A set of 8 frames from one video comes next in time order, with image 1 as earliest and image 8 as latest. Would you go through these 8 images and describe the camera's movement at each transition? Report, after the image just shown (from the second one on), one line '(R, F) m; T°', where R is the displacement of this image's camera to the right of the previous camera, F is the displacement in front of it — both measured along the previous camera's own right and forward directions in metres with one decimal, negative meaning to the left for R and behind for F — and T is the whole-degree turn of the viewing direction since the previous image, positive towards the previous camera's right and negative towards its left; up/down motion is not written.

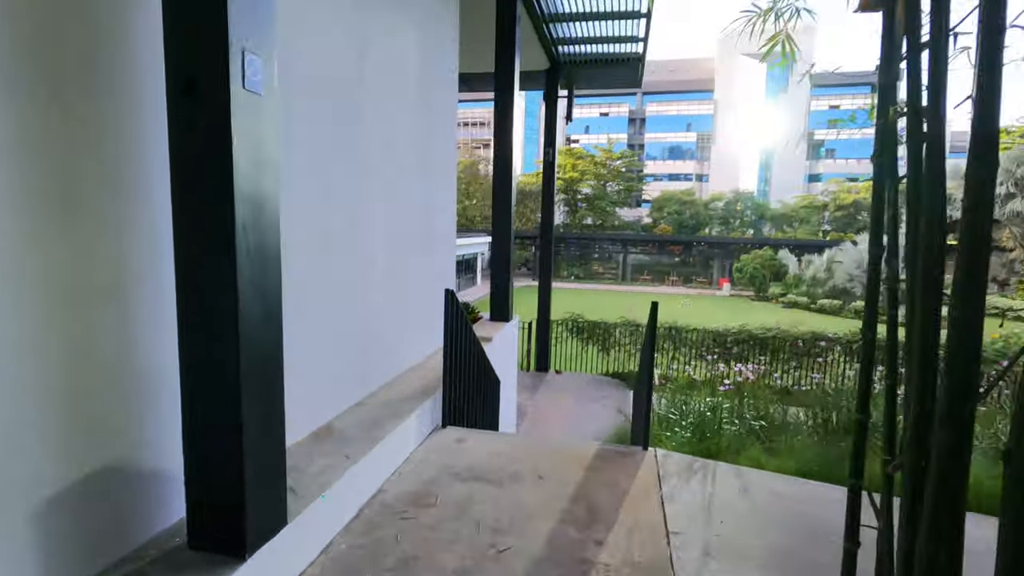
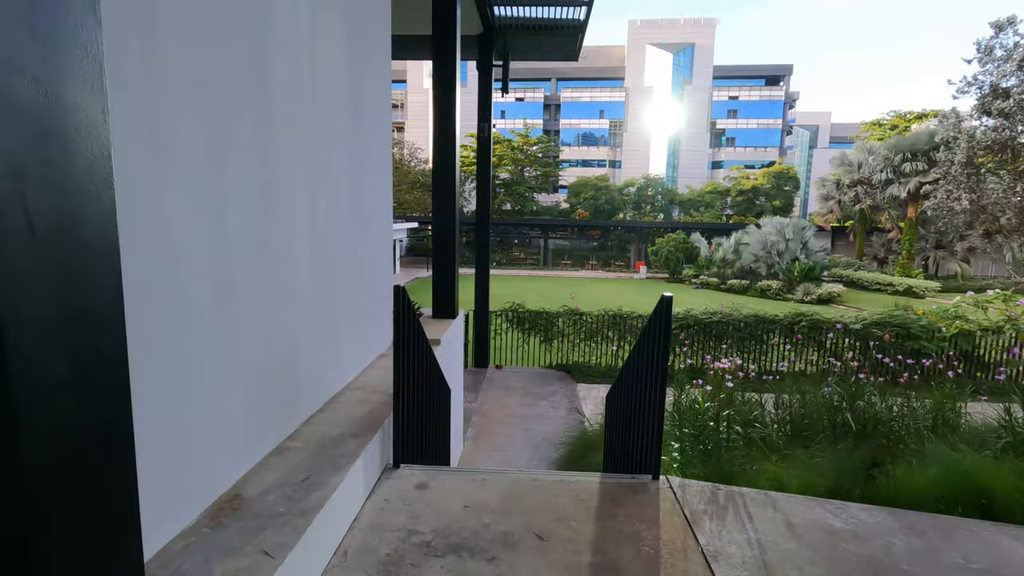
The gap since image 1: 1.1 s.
(-0.2, +0.8) m; +9°
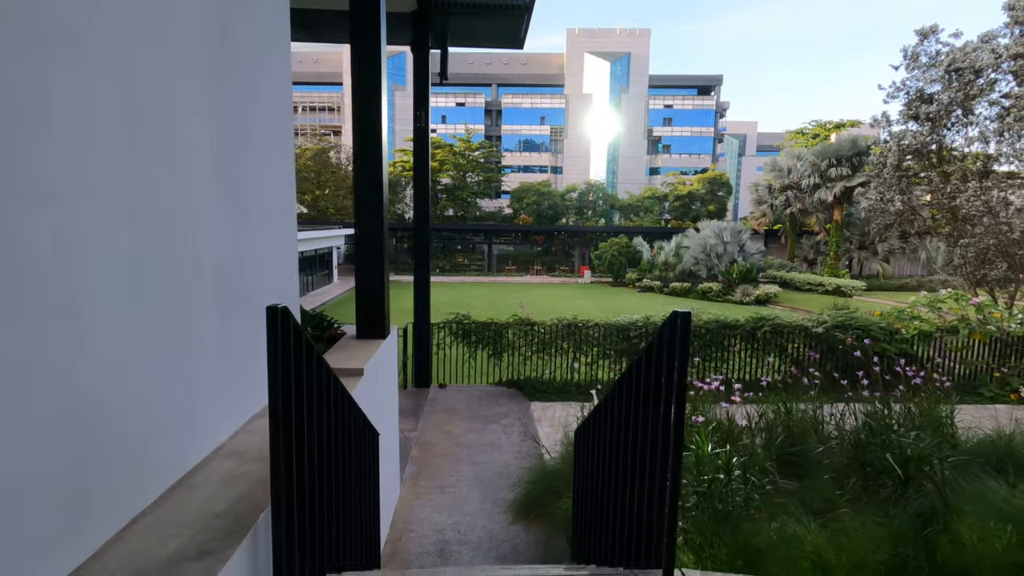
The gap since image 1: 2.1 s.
(0.0, +0.8) m; +6°
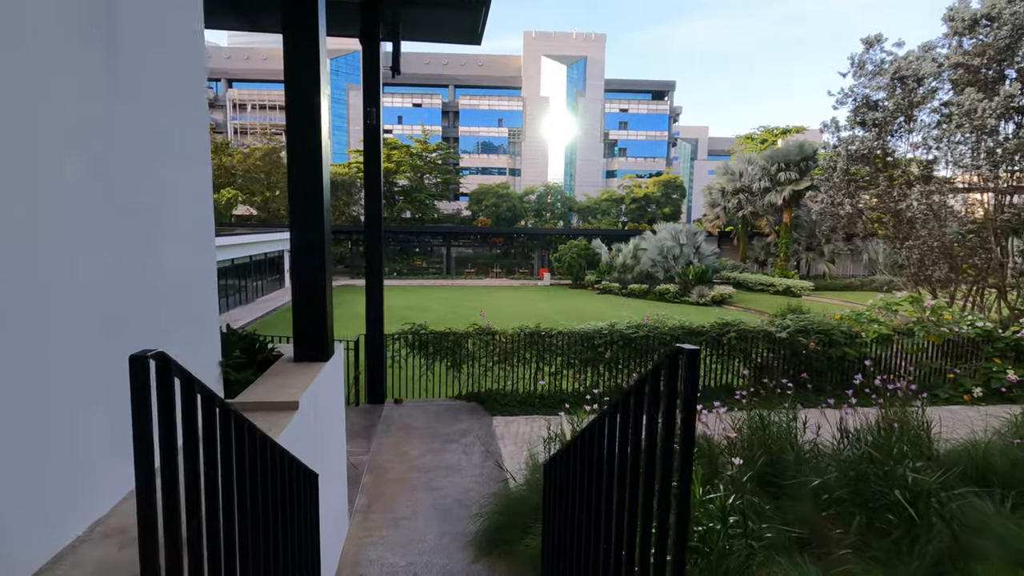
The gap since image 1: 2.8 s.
(0.0, +0.4) m; +4°
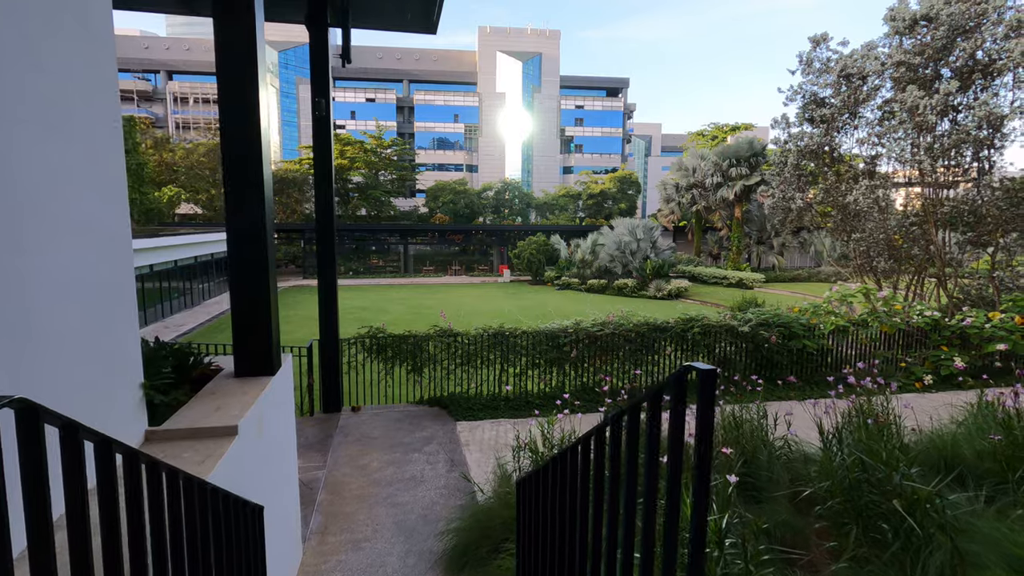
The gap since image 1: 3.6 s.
(0.0, +0.2) m; +4°
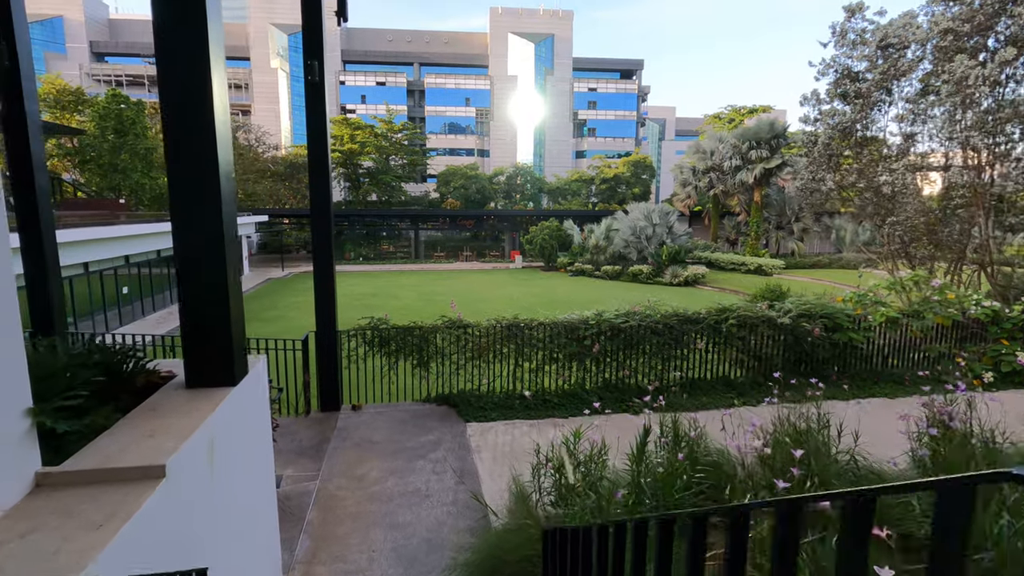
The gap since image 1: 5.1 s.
(-0.1, +0.7) m; -1°
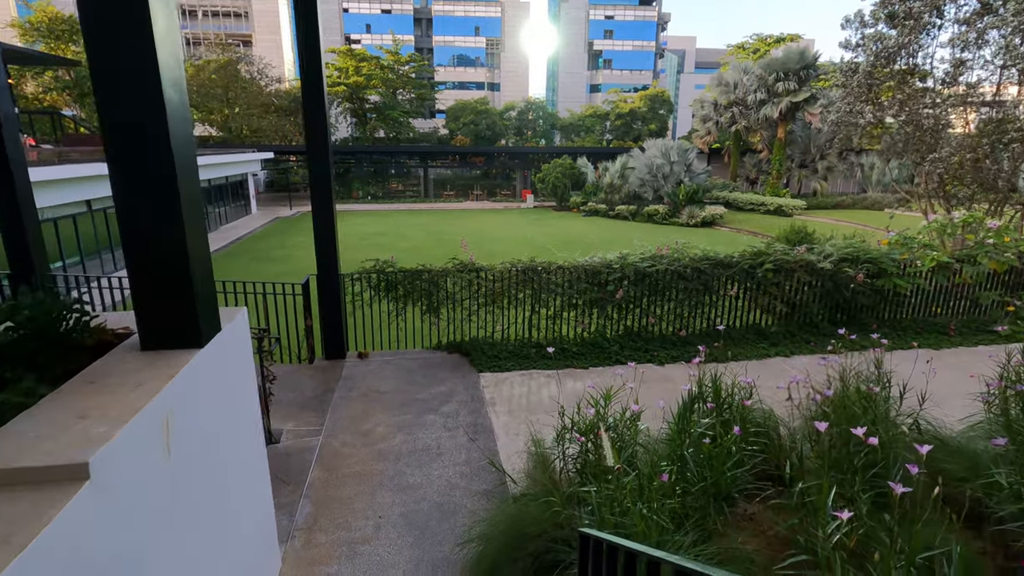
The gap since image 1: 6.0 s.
(-0.1, +0.5) m; -1°
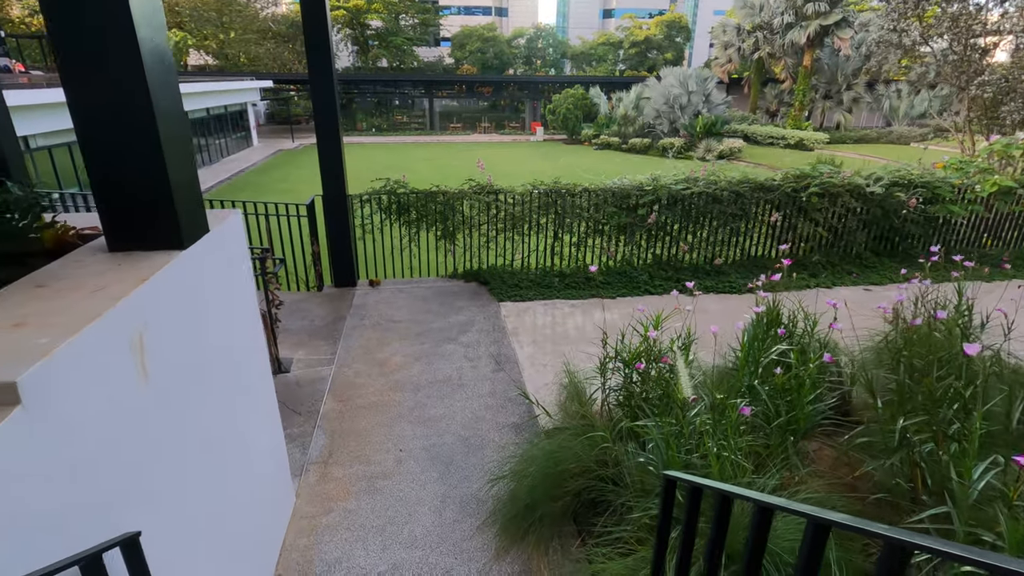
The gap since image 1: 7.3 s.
(-0.2, +0.4) m; -1°
